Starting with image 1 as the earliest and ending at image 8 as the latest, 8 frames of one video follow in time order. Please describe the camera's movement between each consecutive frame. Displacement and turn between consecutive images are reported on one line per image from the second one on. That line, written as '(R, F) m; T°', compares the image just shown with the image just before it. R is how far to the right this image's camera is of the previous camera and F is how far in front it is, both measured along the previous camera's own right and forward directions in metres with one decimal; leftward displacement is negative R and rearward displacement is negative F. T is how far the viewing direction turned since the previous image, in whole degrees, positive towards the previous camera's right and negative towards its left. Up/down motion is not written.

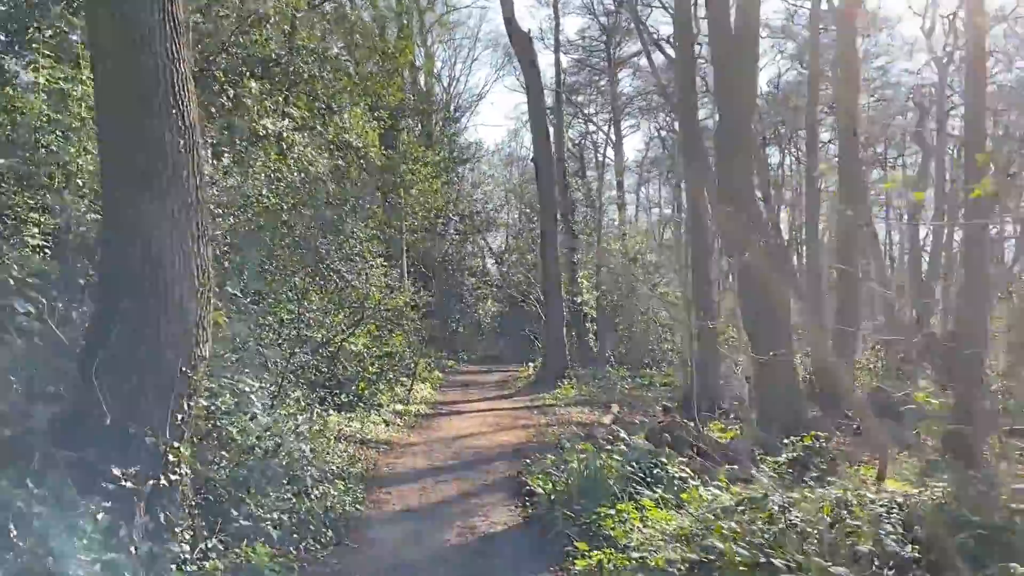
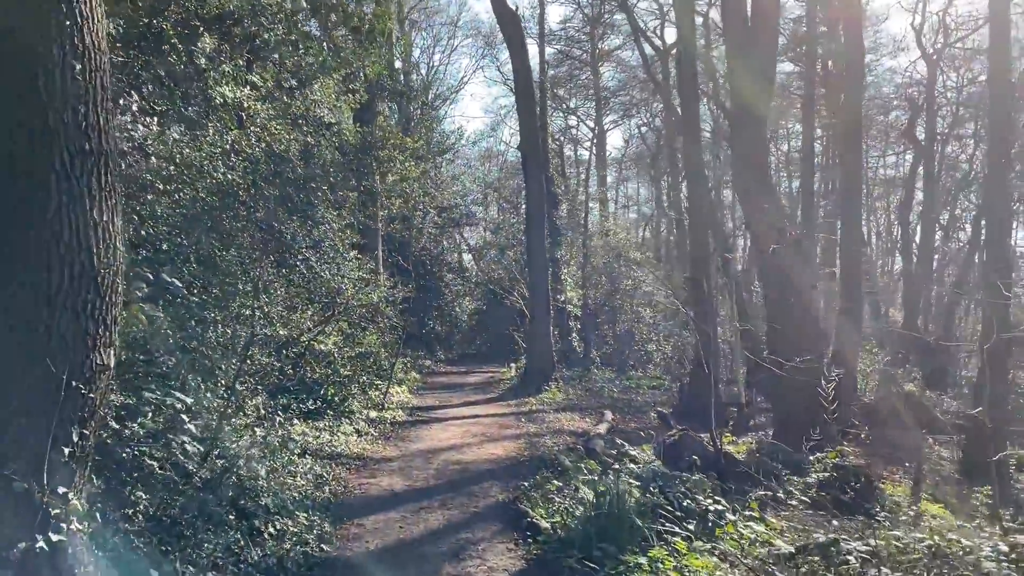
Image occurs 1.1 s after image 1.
(-0.2, +1.1) m; +2°
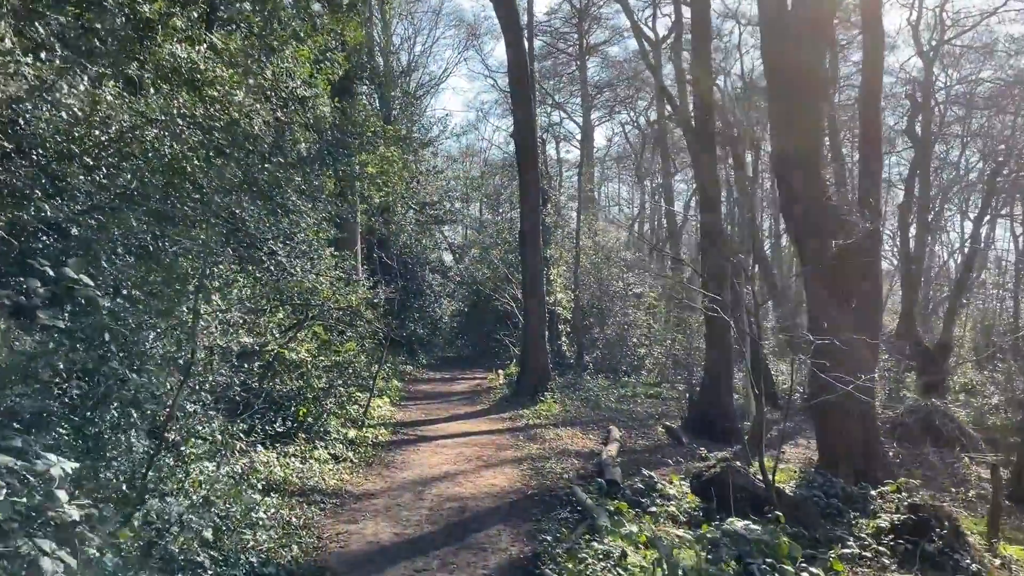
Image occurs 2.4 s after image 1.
(-0.3, +1.3) m; +2°
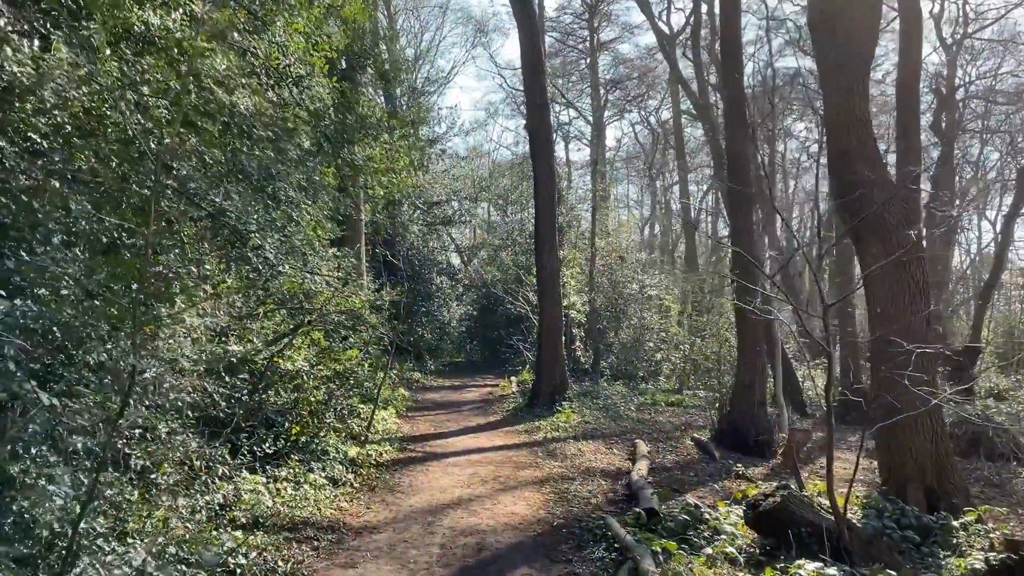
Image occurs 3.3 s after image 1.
(-0.1, +0.9) m; 0°
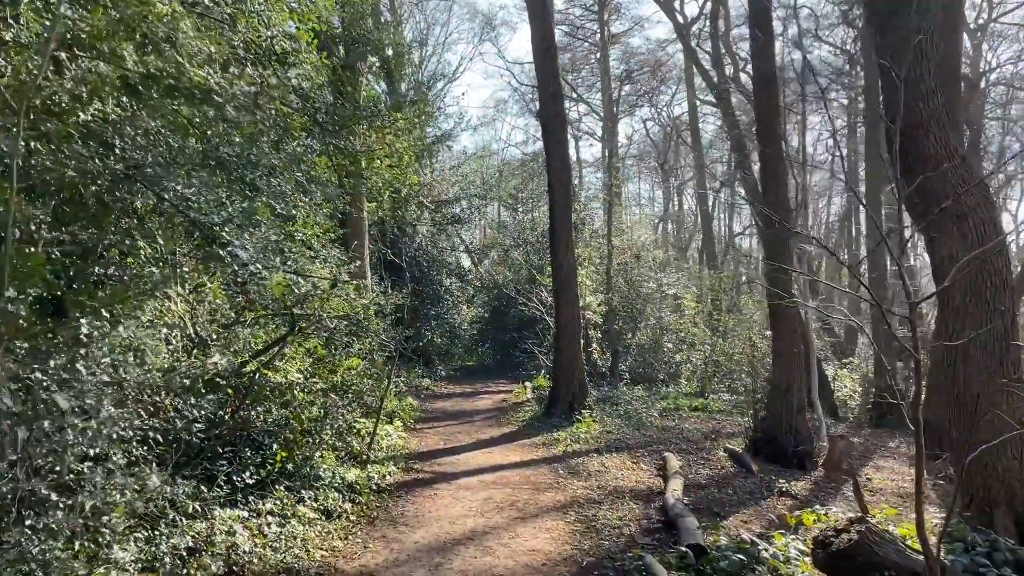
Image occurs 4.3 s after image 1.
(0.0, +0.9) m; -1°
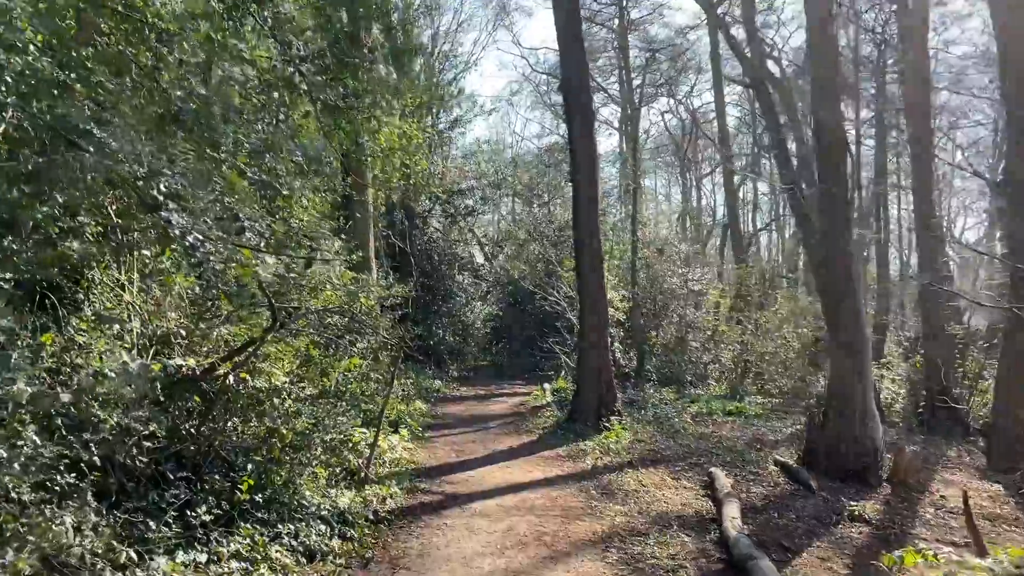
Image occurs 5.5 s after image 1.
(-0.1, +1.2) m; -1°
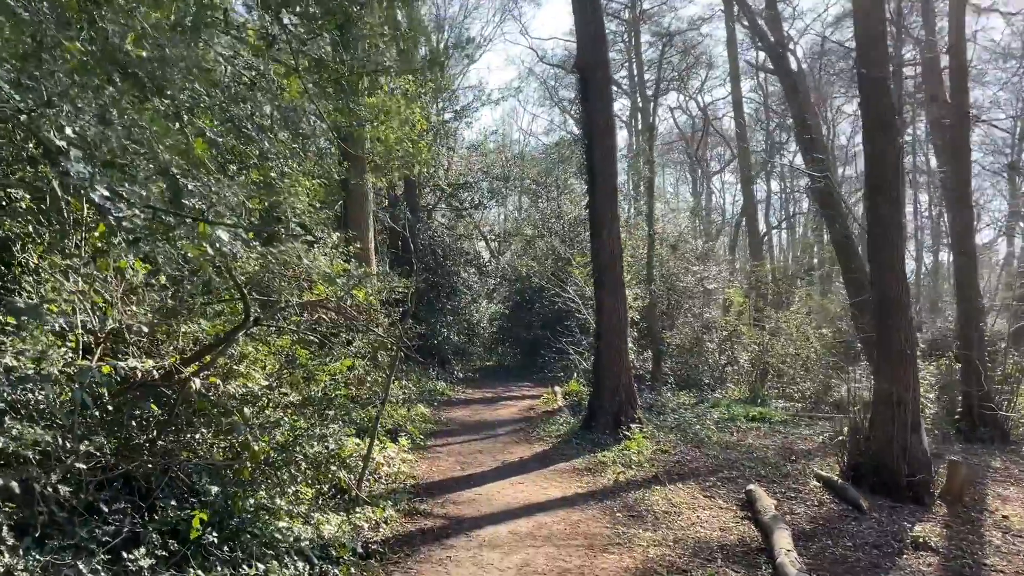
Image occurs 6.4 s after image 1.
(-0.1, +0.9) m; 0°
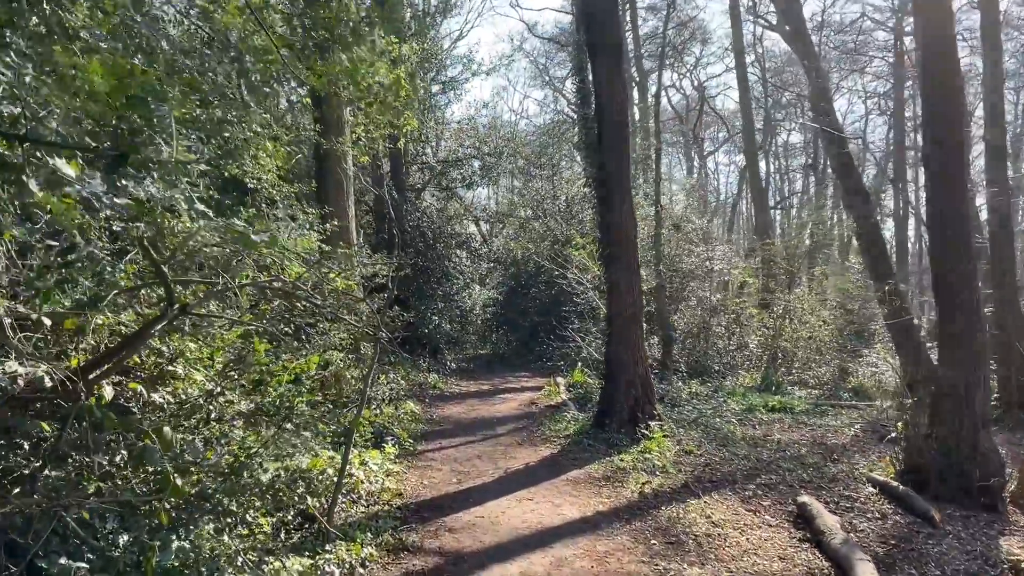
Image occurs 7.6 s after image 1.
(-0.1, +1.2) m; +1°
